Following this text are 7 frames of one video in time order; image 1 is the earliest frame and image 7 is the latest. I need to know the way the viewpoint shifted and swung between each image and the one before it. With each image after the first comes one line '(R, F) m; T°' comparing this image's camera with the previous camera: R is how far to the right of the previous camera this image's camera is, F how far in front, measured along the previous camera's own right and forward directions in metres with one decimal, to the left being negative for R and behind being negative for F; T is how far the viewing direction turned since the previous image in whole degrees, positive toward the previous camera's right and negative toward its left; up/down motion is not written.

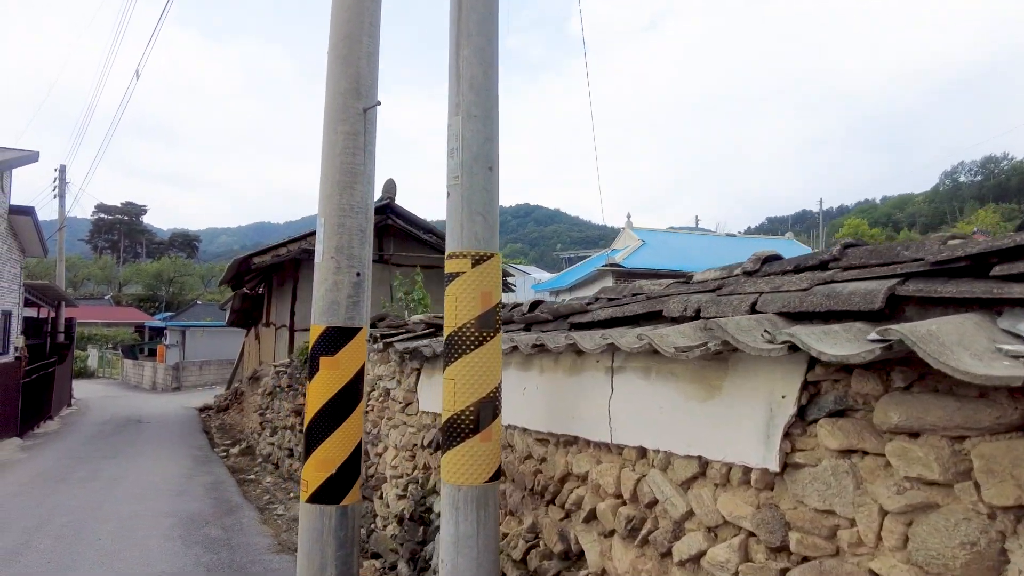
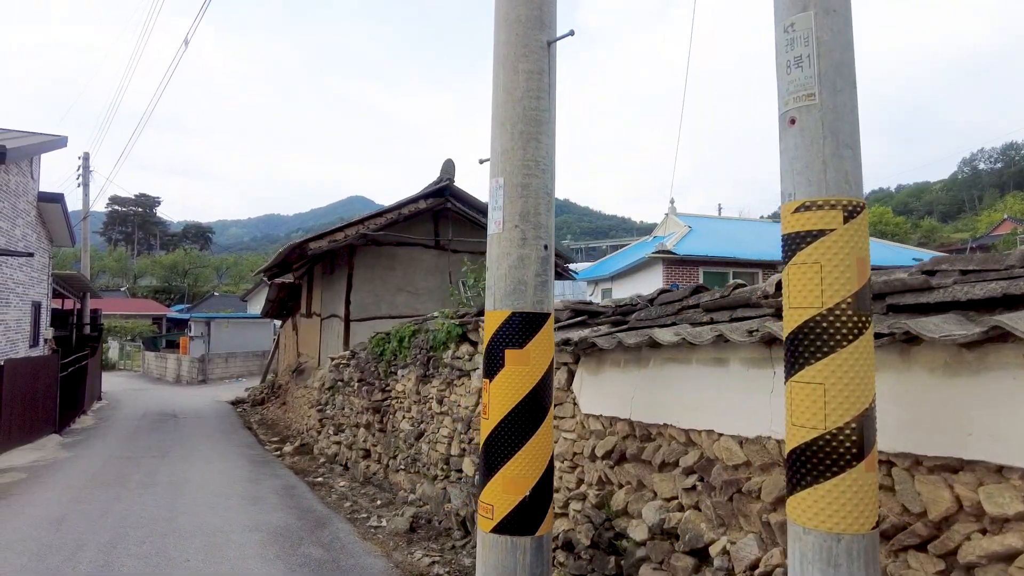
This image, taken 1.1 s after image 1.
(-1.0, +0.8) m; -1°
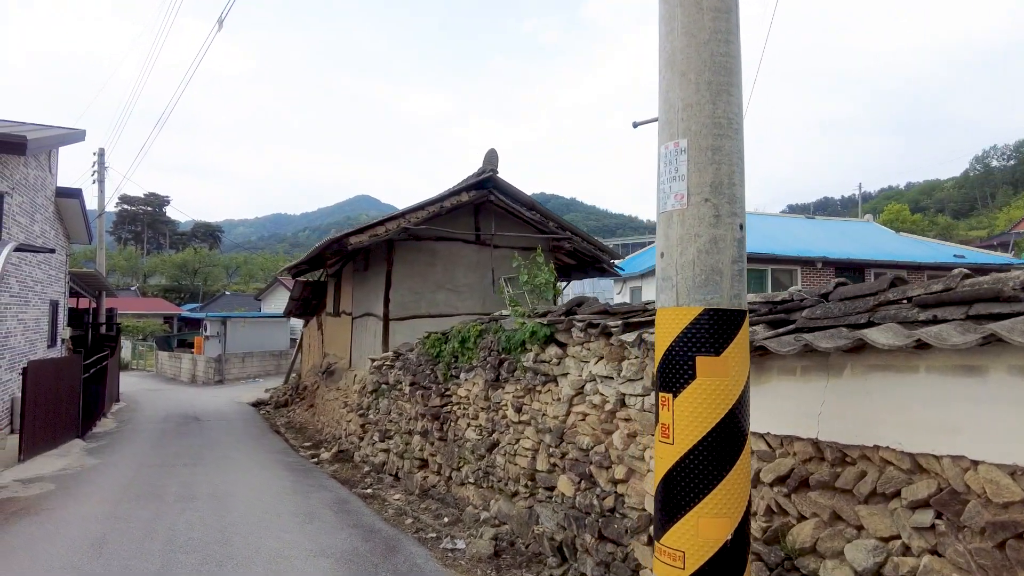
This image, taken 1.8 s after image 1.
(-0.7, +0.6) m; 0°
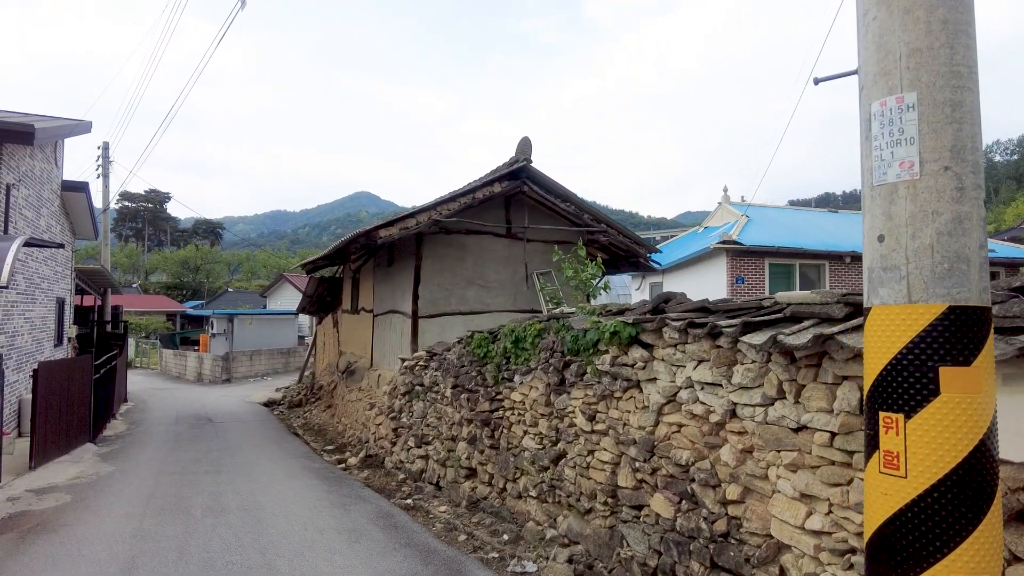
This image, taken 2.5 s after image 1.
(-0.6, +0.5) m; 0°
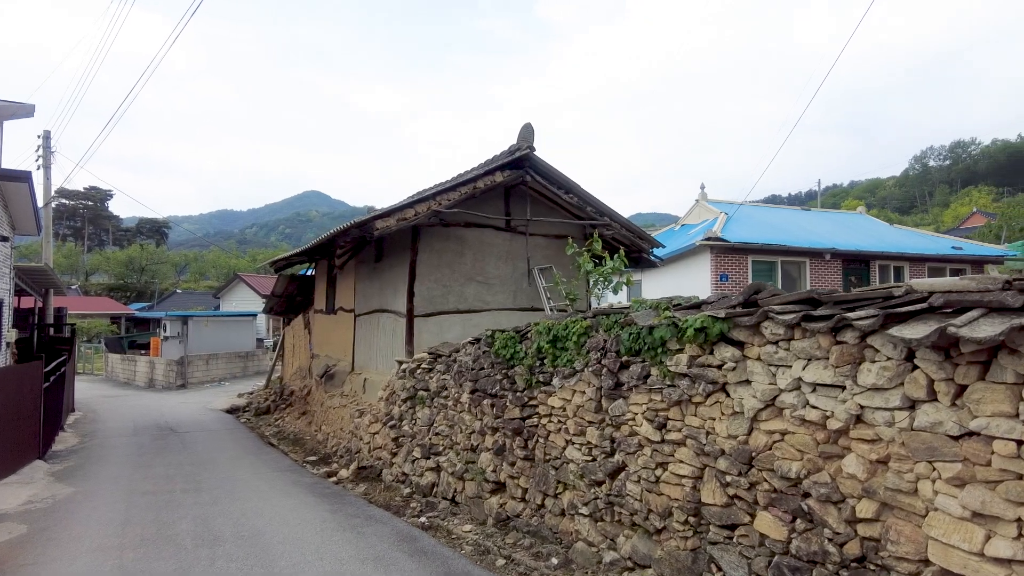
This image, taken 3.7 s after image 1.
(-0.7, +0.7) m; +4°
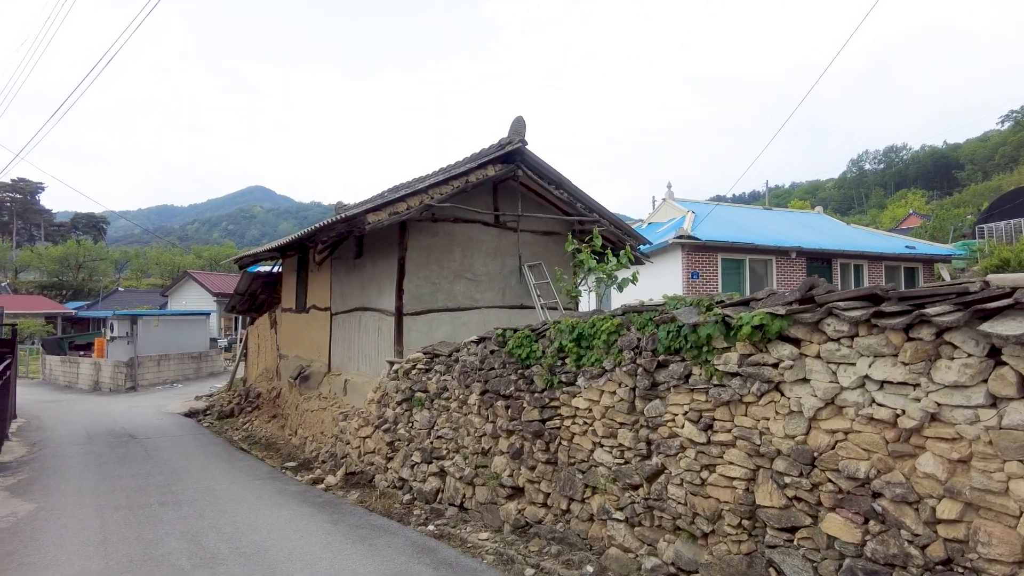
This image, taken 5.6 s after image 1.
(-0.6, +0.3) m; +4°
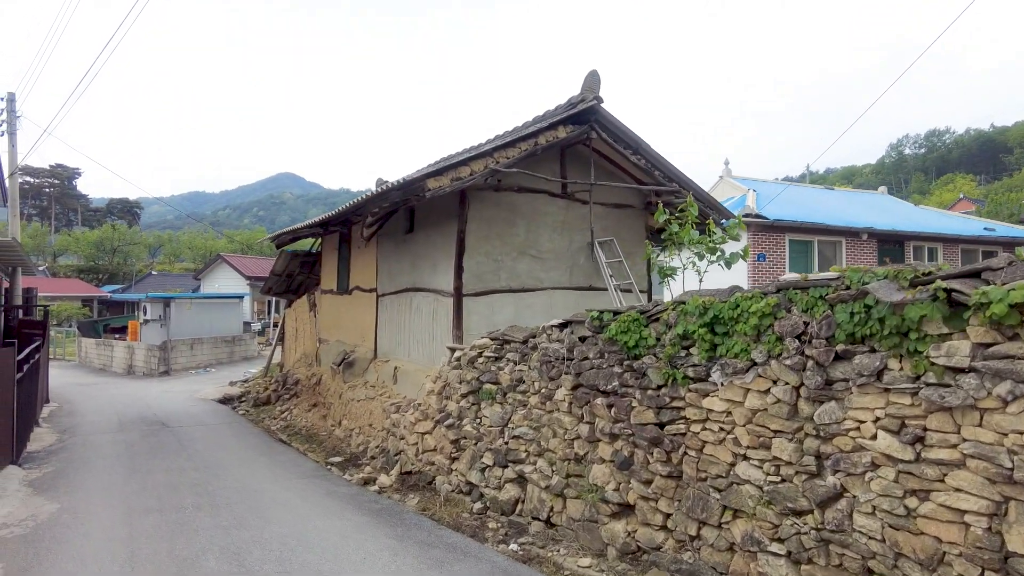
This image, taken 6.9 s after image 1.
(-0.6, +1.0) m; -2°
